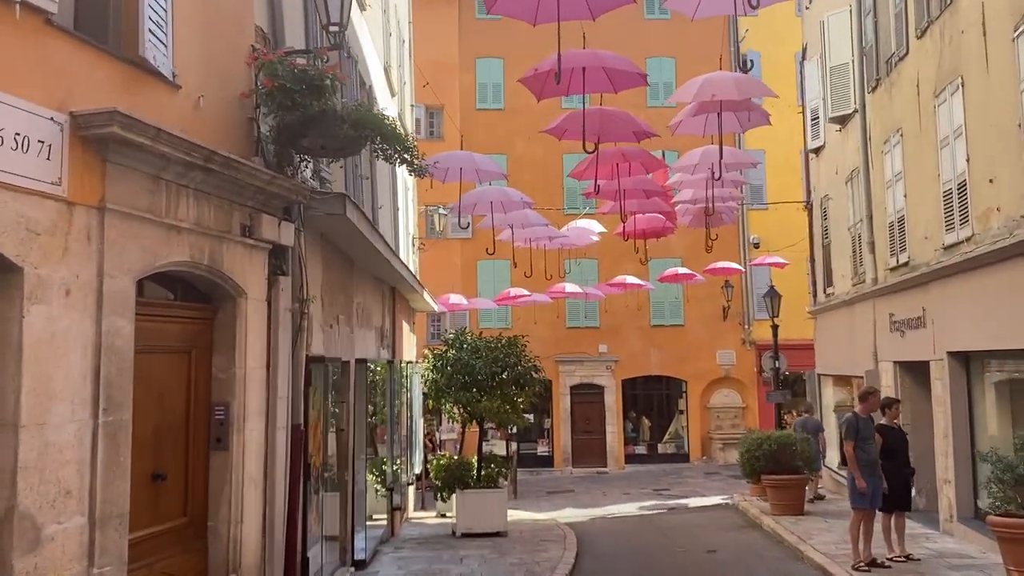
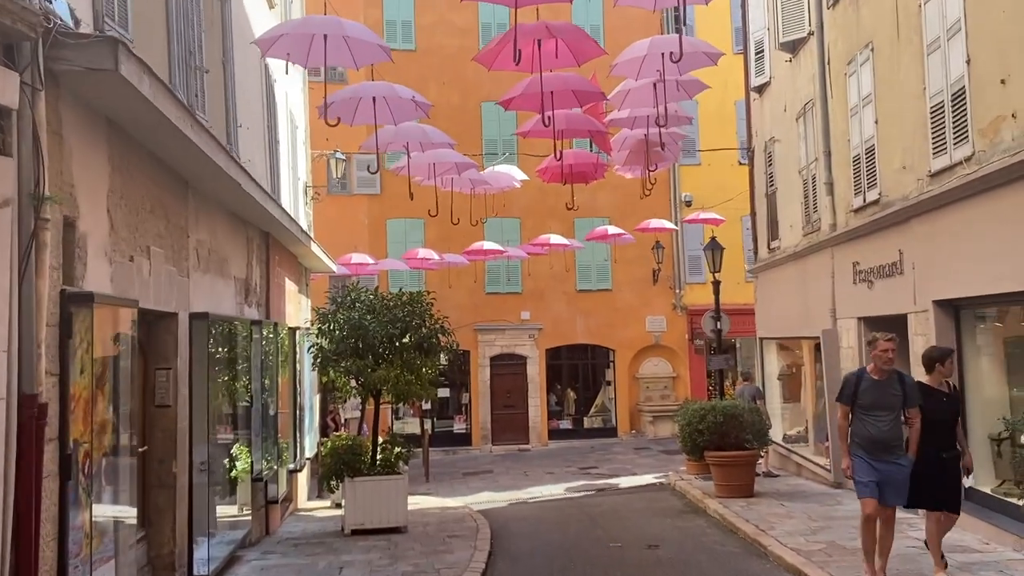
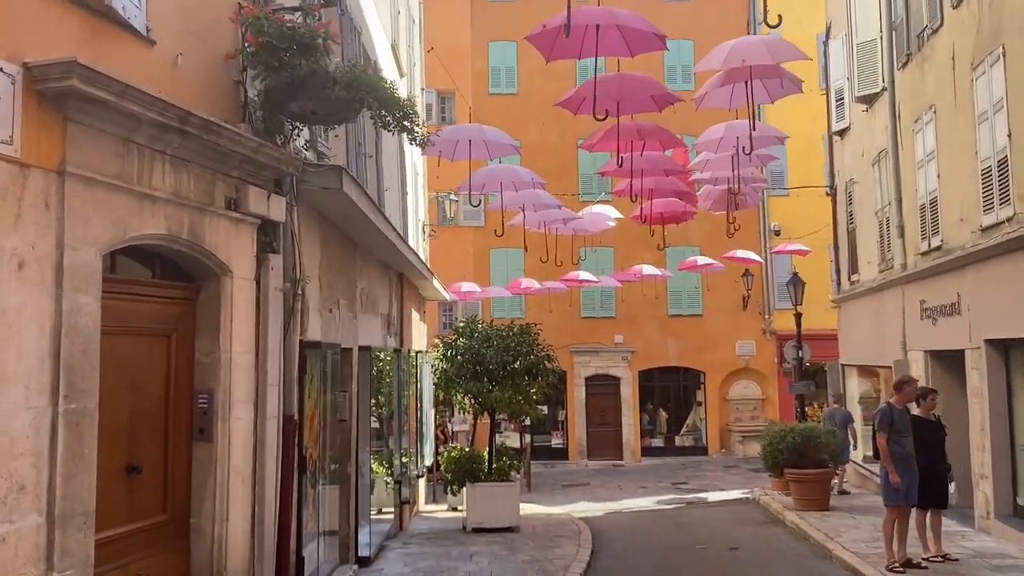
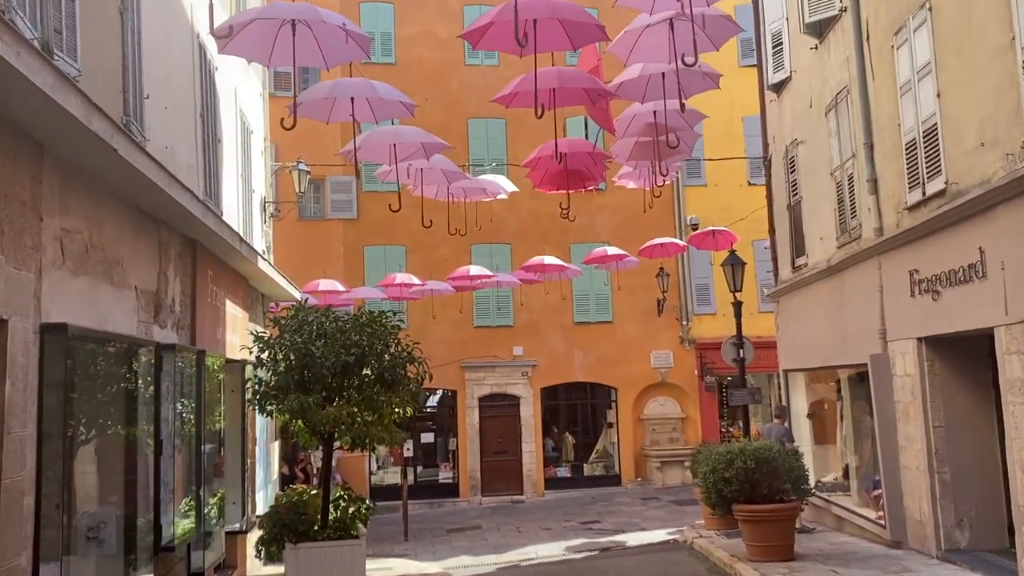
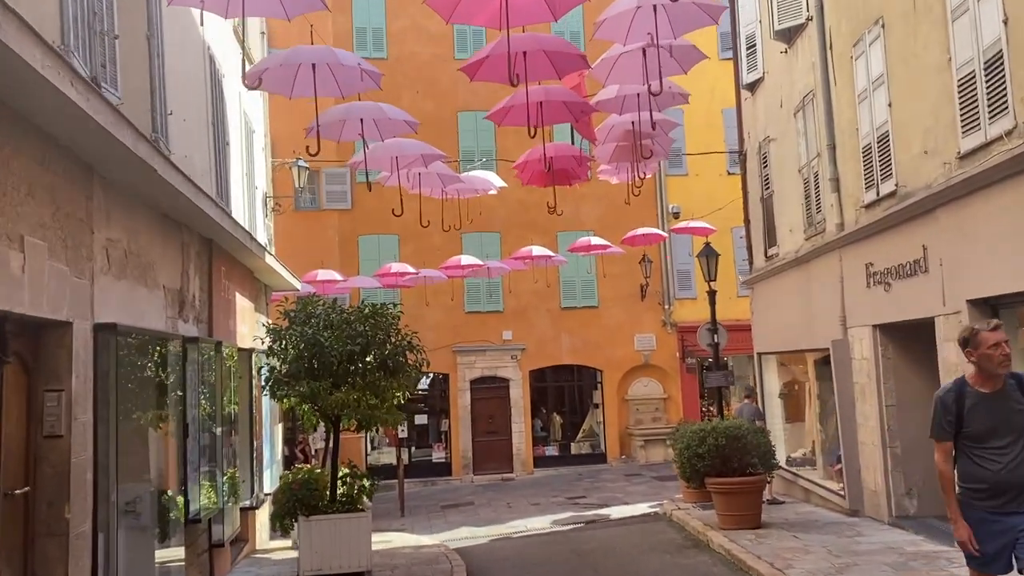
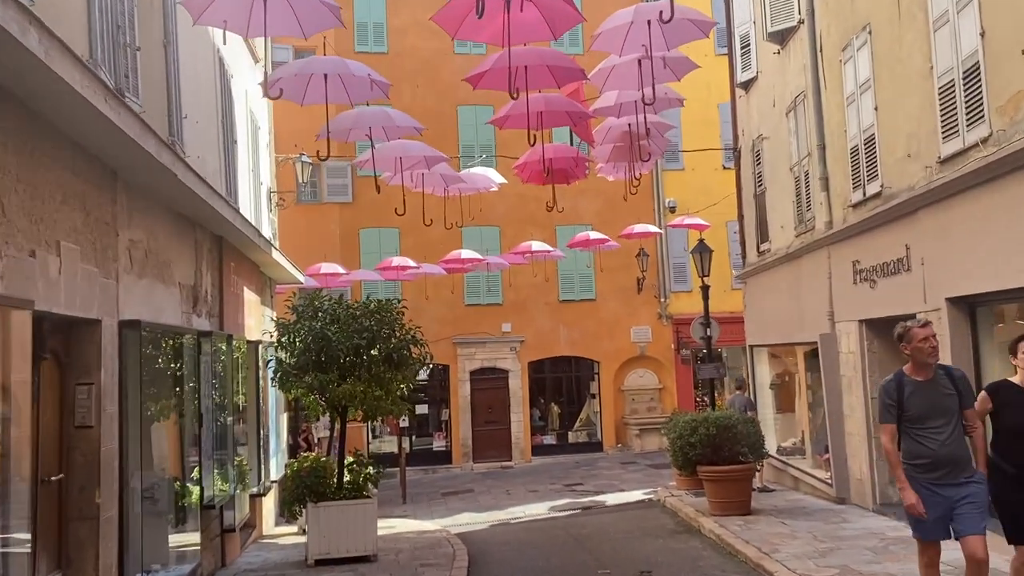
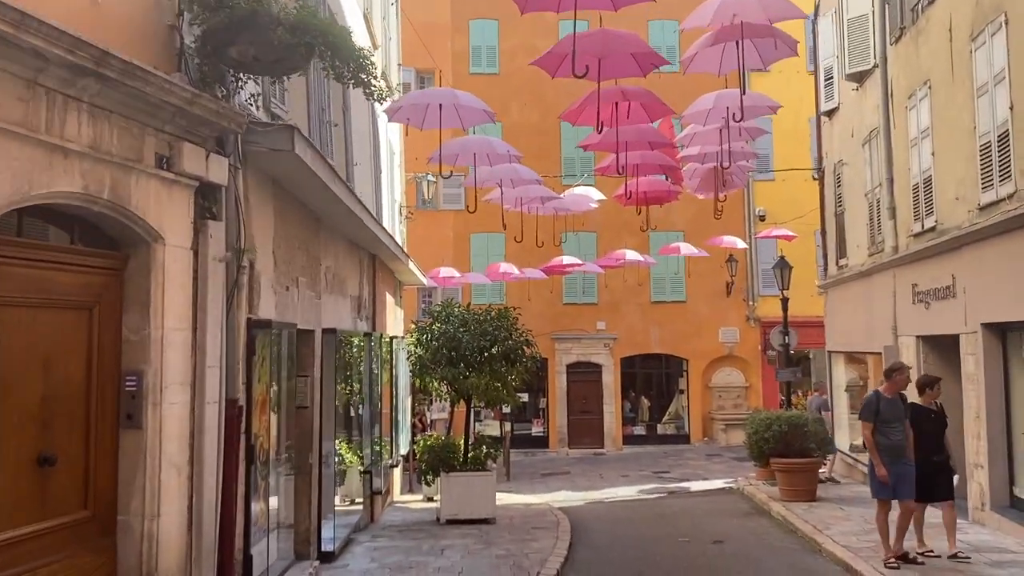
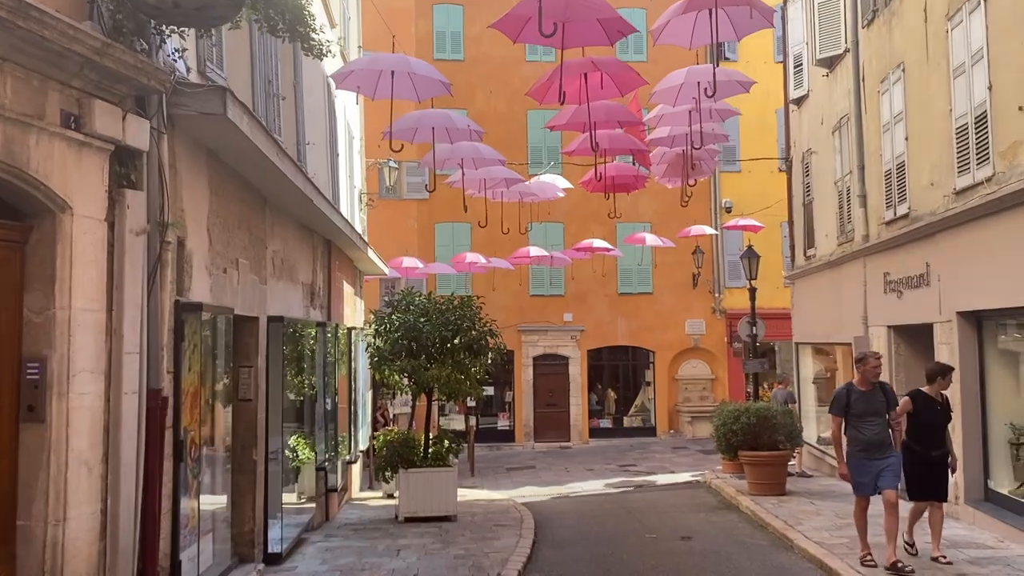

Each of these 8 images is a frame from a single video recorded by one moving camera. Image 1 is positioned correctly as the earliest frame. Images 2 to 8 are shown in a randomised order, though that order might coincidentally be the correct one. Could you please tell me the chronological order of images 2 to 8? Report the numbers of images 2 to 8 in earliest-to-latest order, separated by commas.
3, 7, 8, 2, 6, 5, 4
